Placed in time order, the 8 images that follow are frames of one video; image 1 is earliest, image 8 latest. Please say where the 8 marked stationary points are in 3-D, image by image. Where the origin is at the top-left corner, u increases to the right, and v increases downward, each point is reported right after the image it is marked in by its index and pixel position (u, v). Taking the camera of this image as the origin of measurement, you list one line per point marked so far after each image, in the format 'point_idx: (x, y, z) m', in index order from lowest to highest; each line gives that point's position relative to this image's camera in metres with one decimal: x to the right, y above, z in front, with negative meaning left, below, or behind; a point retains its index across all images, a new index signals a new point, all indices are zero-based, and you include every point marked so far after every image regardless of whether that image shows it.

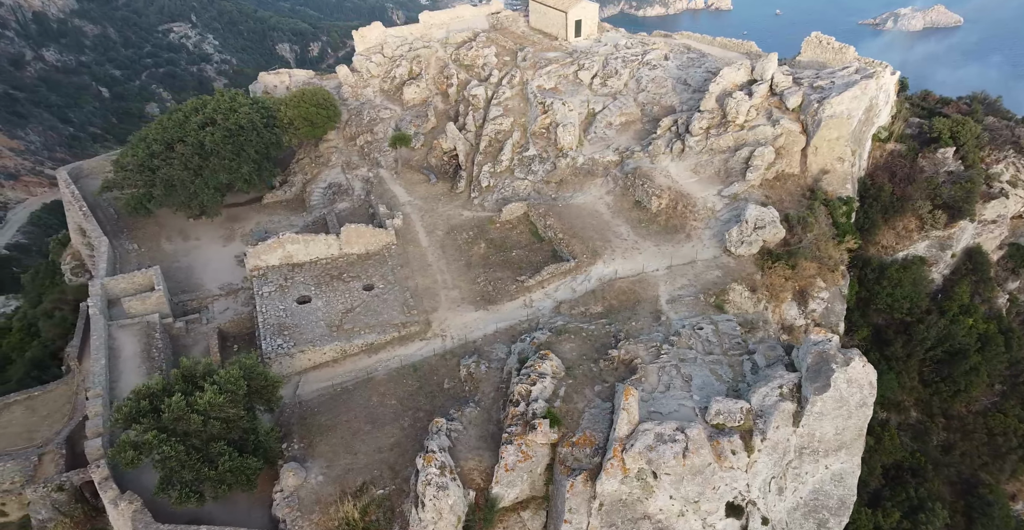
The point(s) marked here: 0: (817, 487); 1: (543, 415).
0: (+6.4, -4.7, +13.1) m
1: (+0.7, -3.3, +13.6) m
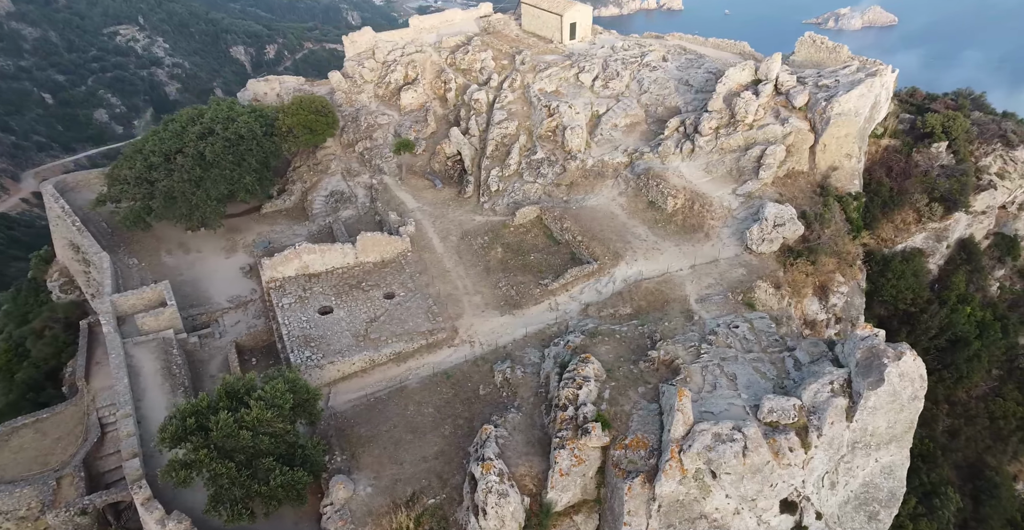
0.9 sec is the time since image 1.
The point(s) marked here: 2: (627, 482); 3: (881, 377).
0: (+7.6, -4.6, +13.3) m
1: (+1.8, -3.3, +13.5) m
2: (+2.3, -4.4, +12.5) m
3: (+7.2, -2.2, +12.2) m
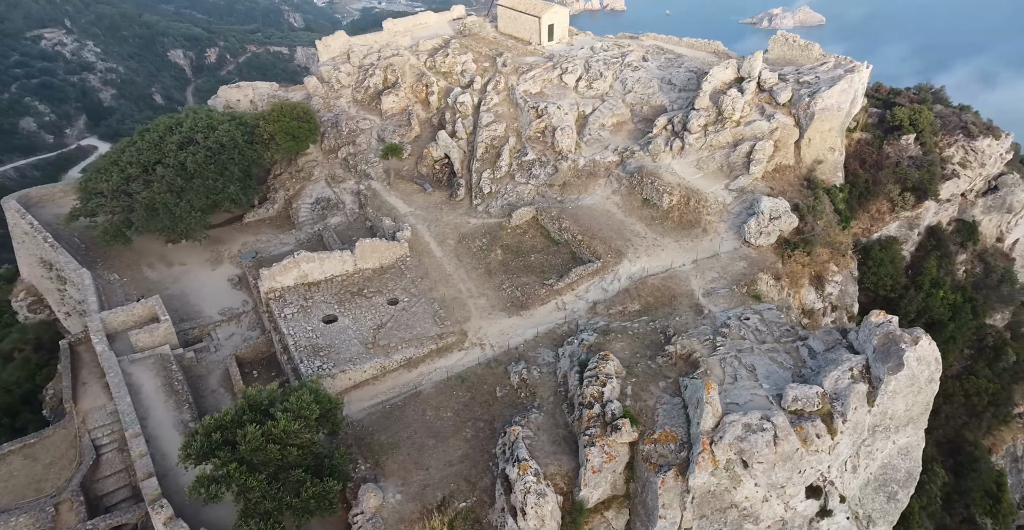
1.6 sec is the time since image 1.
0: (+8.2, -4.3, +13.8) m
1: (+2.4, -3.3, +13.7) m
2: (+3.0, -4.3, +12.7) m
3: (+7.9, -1.9, +12.7) m
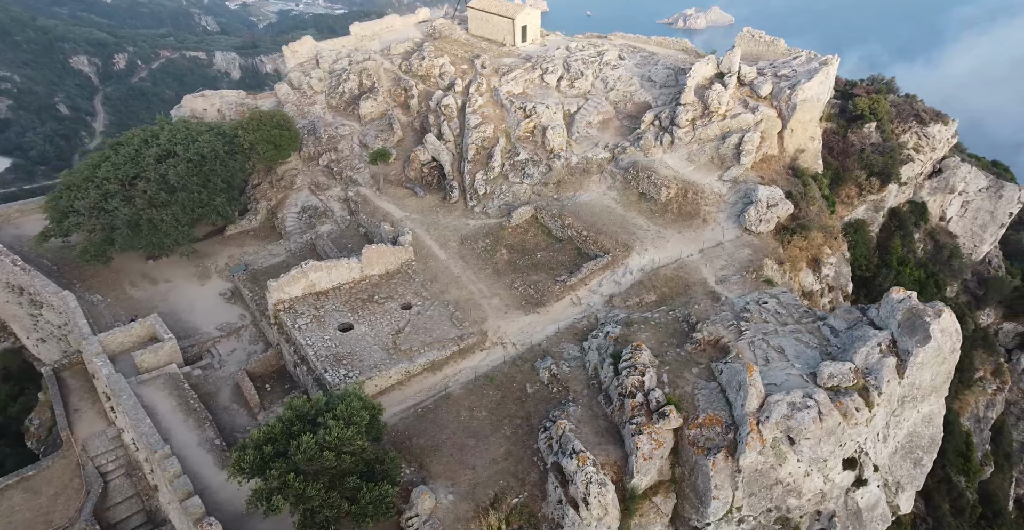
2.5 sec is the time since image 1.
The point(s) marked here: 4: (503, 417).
0: (+9.3, -3.8, +14.6) m
1: (+3.5, -3.1, +14.0) m
2: (+4.2, -4.0, +13.1) m
3: (+8.9, -1.5, +13.5) m
4: (-0.2, -3.9, +16.0) m
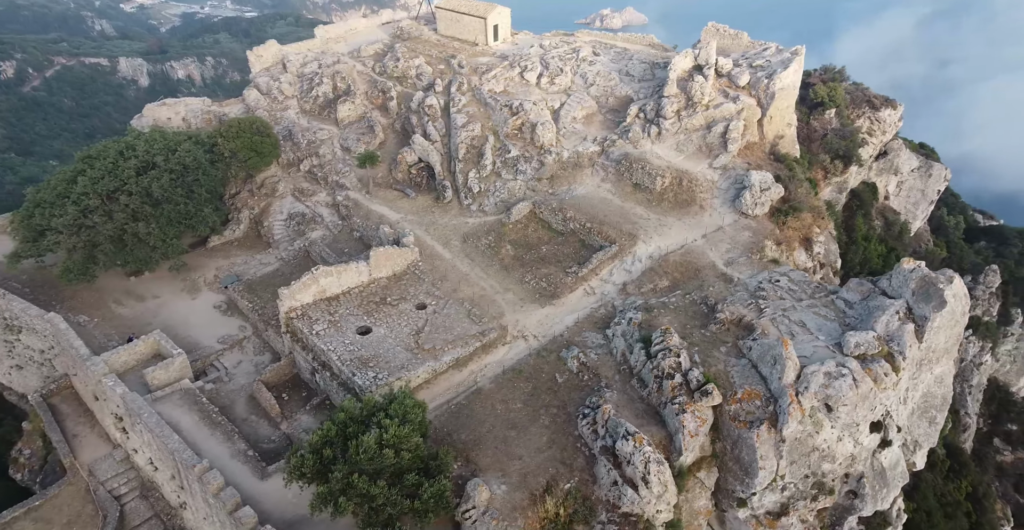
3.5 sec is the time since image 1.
0: (+10.3, -3.1, +15.6) m
1: (+4.5, -2.7, +14.6) m
2: (+5.3, -3.6, +13.7) m
3: (+9.8, -0.8, +14.4) m
4: (+0.7, -3.7, +16.2) m
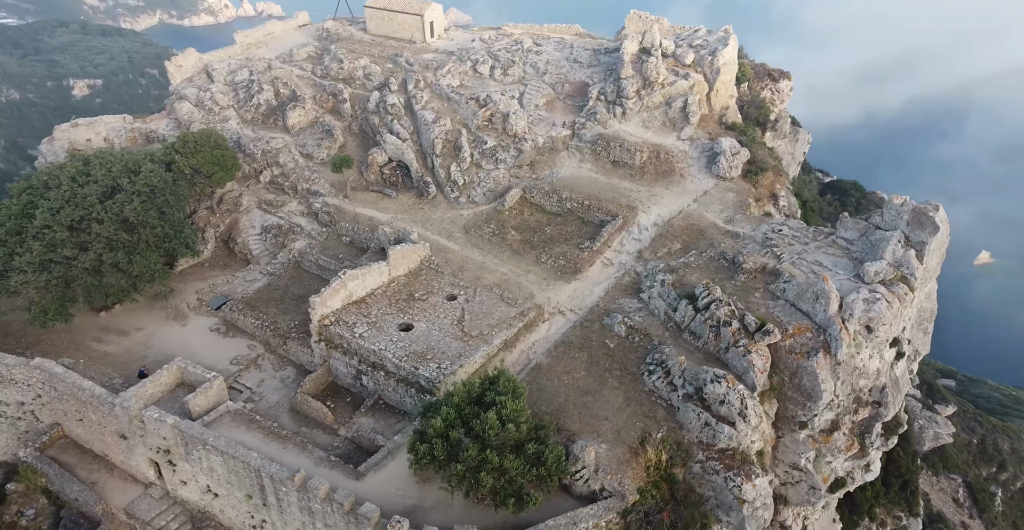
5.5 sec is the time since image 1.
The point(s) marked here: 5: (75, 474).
0: (+11.9, -1.2, +18.3) m
1: (+6.4, -1.5, +16.3) m
2: (+7.5, -2.3, +15.6) m
3: (+11.4, +1.1, +17.0) m
4: (+2.5, -3.0, +17.3) m
5: (-13.2, -6.4, +19.0) m
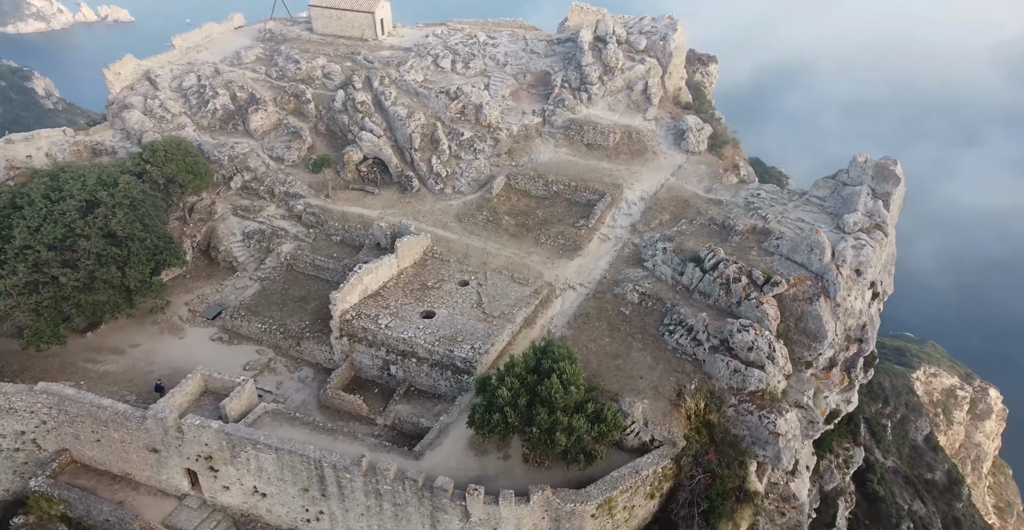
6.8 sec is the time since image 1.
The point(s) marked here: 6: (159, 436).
0: (+12.4, +0.4, +20.7) m
1: (+7.2, -0.3, +18.0) m
2: (+8.4, -1.1, +17.4) m
3: (+11.9, +2.6, +19.3) m
4: (+3.3, -2.1, +18.5) m
5: (-12.2, -6.8, +18.3) m
6: (-9.6, -4.7, +17.0) m
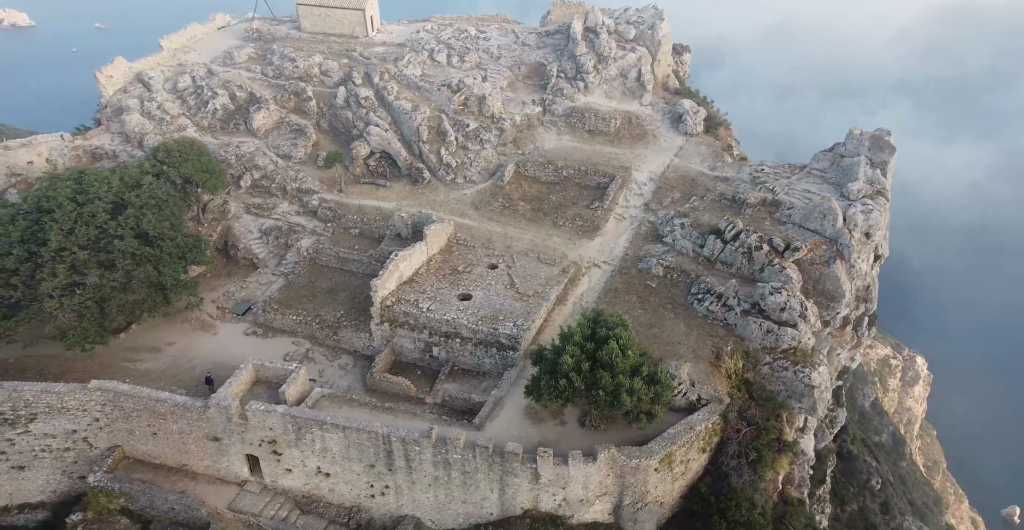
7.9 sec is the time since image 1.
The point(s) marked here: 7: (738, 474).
0: (+13.3, +1.6, +22.5) m
1: (+8.3, +0.6, +19.5) m
2: (+9.6, 0.0, +19.0) m
3: (+12.7, +3.8, +21.1) m
4: (+4.5, -1.3, +19.8) m
5: (-10.7, -6.8, +18.8) m
6: (-8.2, -4.5, +17.6) m
7: (+5.8, -5.4, +16.3) m
